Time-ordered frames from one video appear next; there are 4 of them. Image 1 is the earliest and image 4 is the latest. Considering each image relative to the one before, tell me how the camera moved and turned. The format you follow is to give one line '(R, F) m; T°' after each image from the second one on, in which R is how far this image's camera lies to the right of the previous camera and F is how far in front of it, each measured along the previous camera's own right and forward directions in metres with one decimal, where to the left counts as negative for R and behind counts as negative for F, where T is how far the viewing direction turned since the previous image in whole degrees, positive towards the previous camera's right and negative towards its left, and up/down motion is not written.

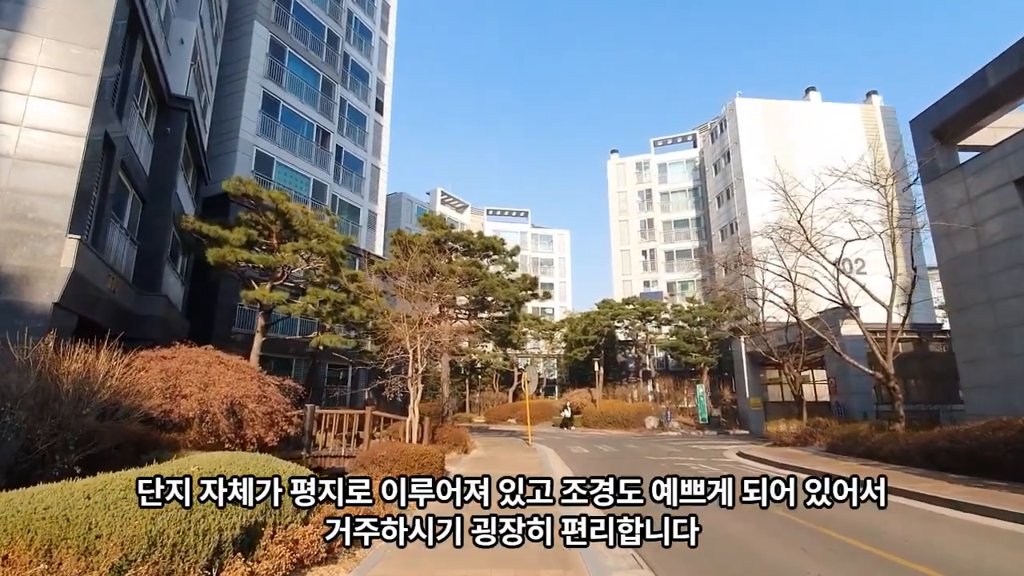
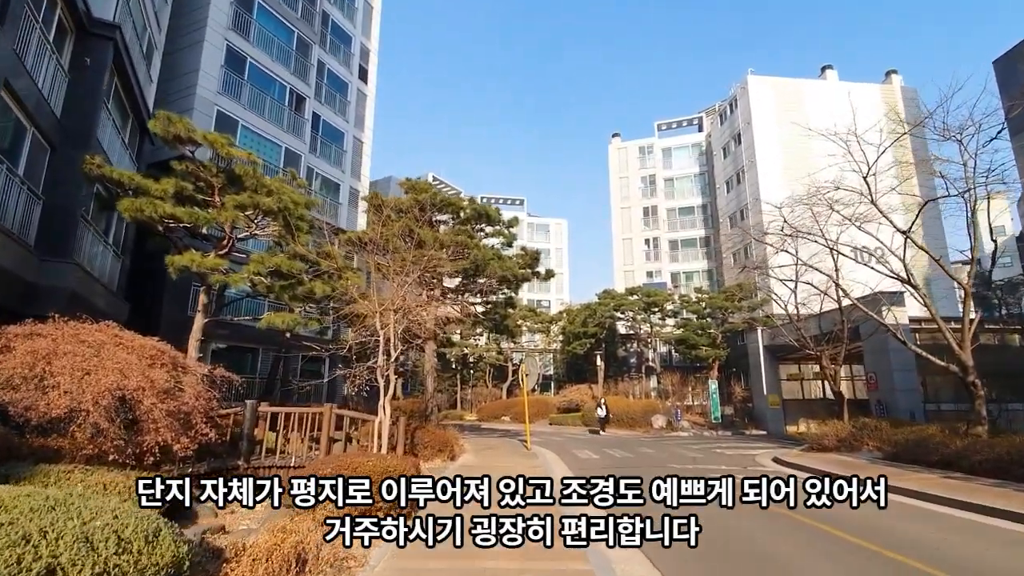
(-0.1, +2.9) m; +1°
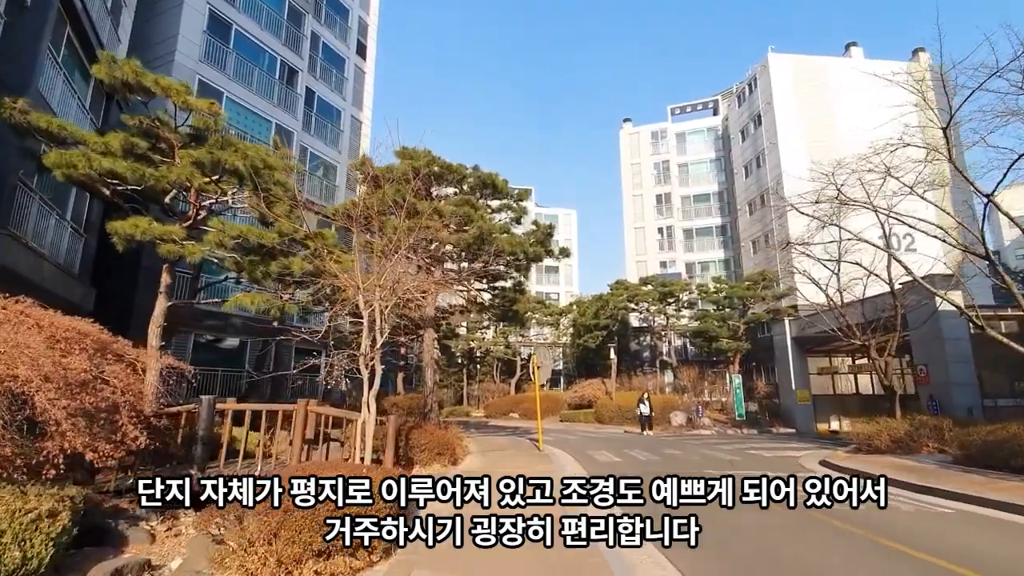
(-0.1, +1.9) m; -1°
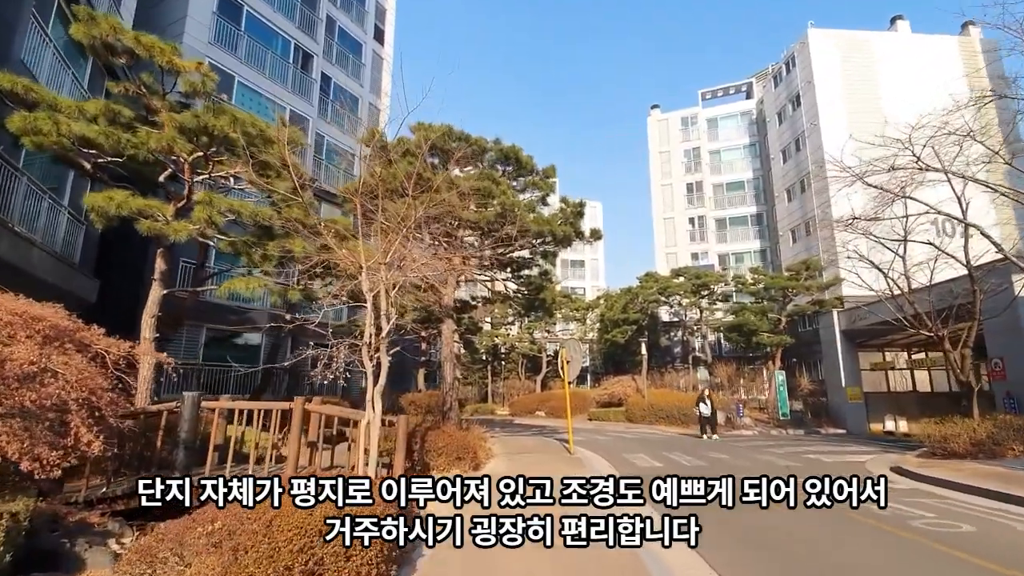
(-0.1, +1.3) m; -2°
